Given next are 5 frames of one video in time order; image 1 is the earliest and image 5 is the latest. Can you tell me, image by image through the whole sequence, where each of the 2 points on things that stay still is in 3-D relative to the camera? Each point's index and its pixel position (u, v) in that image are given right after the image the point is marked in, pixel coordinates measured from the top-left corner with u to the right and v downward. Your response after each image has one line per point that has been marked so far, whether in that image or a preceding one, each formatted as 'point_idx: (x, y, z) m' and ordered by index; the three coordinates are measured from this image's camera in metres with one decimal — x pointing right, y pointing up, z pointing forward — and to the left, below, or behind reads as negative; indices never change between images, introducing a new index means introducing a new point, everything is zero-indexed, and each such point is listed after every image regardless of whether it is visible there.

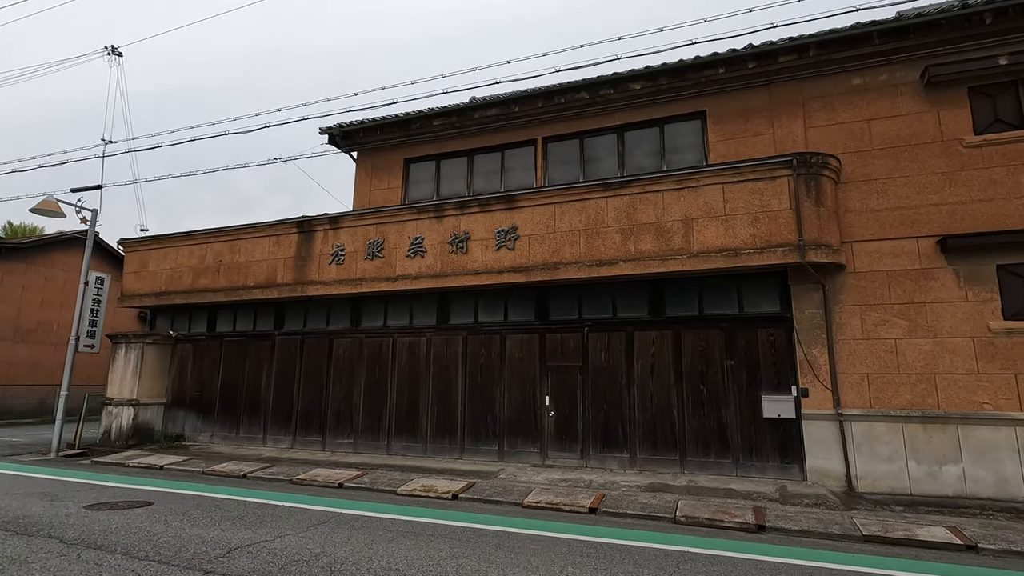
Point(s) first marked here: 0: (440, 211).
0: (-1.5, +1.6, +11.3) m
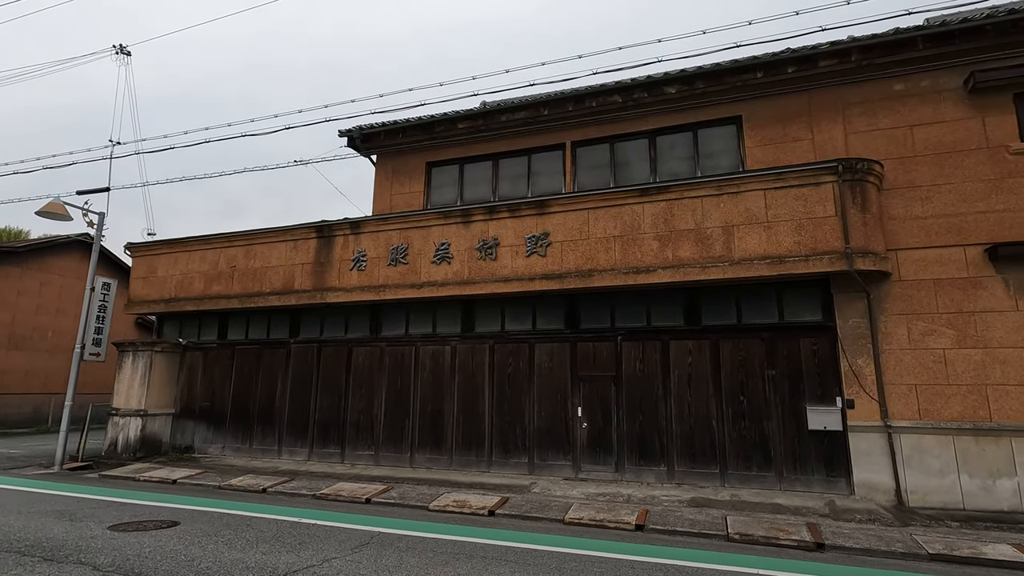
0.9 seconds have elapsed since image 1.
0: (-0.9, +1.5, +11.0) m
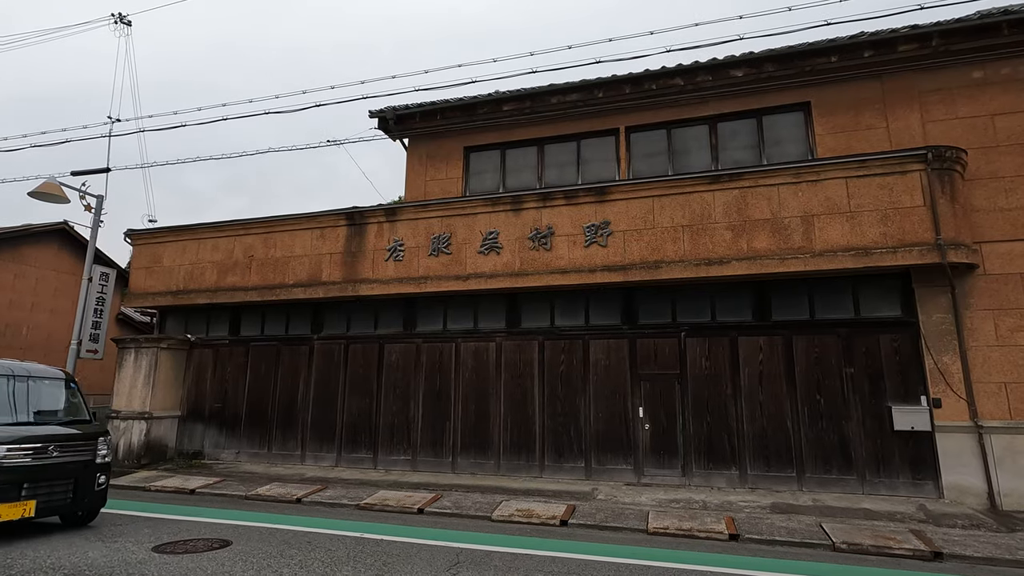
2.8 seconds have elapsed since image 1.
0: (+0.1, +1.6, +10.3) m
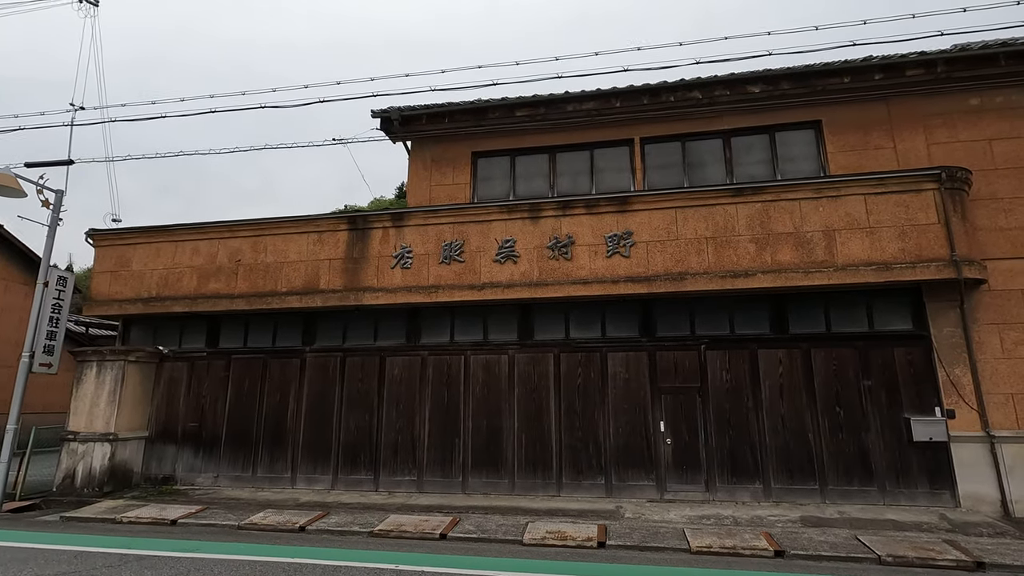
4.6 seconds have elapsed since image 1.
0: (+0.4, +1.4, +10.0) m
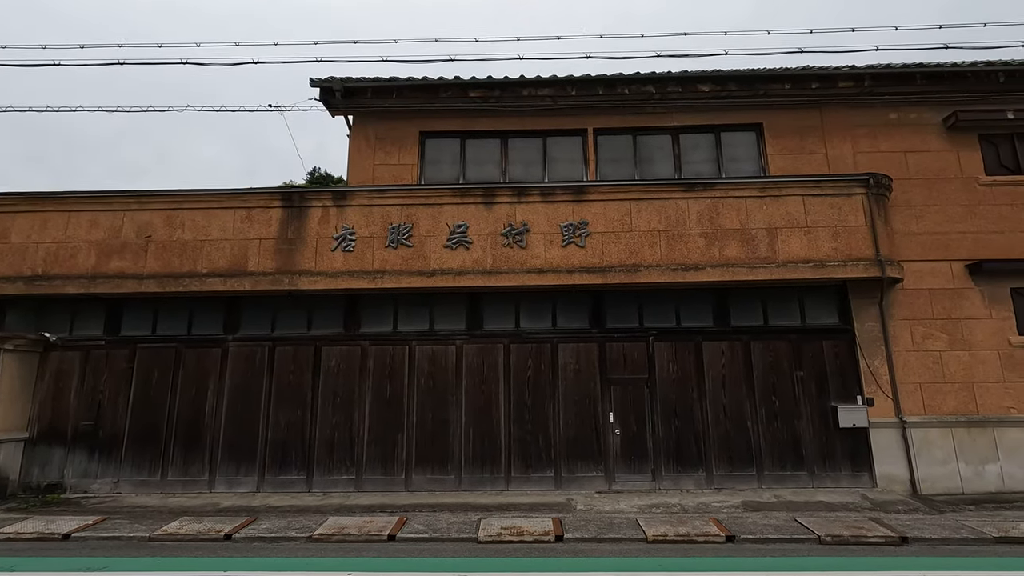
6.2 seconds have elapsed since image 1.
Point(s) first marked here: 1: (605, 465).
0: (-0.4, +1.6, +9.6) m
1: (+1.6, -3.1, +9.4) m
